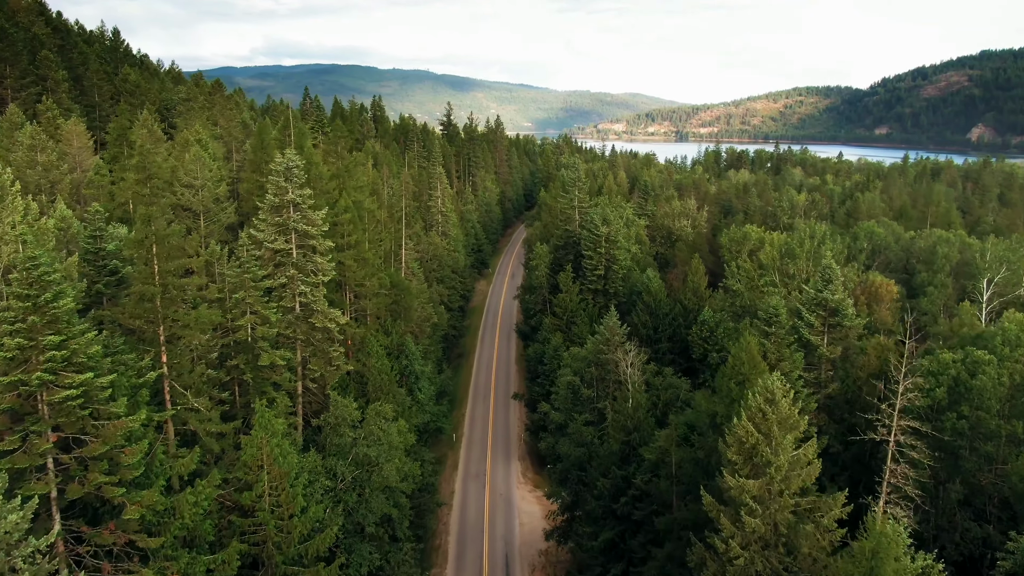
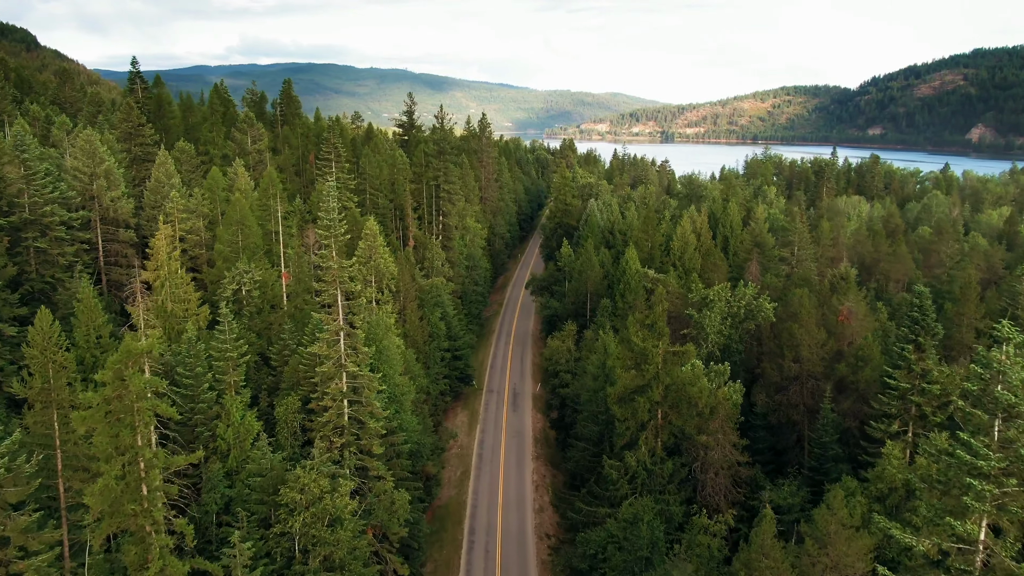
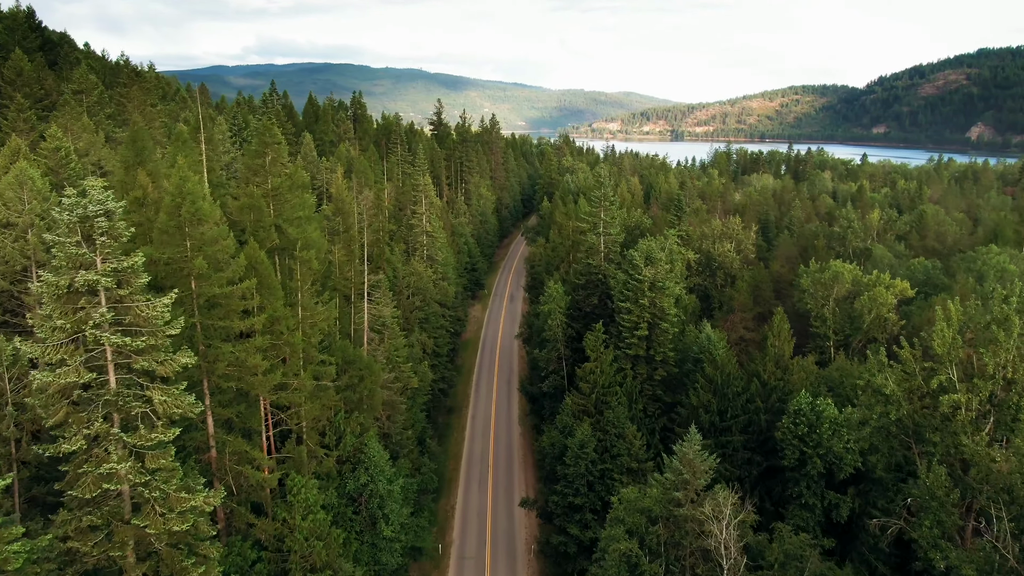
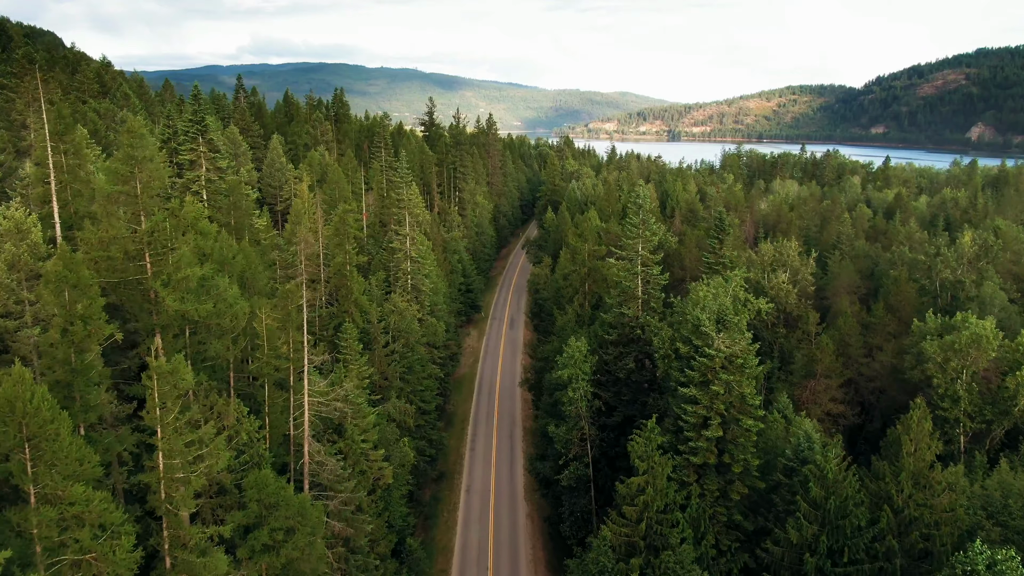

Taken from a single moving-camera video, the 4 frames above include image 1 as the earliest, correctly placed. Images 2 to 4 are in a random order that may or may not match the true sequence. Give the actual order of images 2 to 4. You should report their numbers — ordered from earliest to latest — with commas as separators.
3, 4, 2
